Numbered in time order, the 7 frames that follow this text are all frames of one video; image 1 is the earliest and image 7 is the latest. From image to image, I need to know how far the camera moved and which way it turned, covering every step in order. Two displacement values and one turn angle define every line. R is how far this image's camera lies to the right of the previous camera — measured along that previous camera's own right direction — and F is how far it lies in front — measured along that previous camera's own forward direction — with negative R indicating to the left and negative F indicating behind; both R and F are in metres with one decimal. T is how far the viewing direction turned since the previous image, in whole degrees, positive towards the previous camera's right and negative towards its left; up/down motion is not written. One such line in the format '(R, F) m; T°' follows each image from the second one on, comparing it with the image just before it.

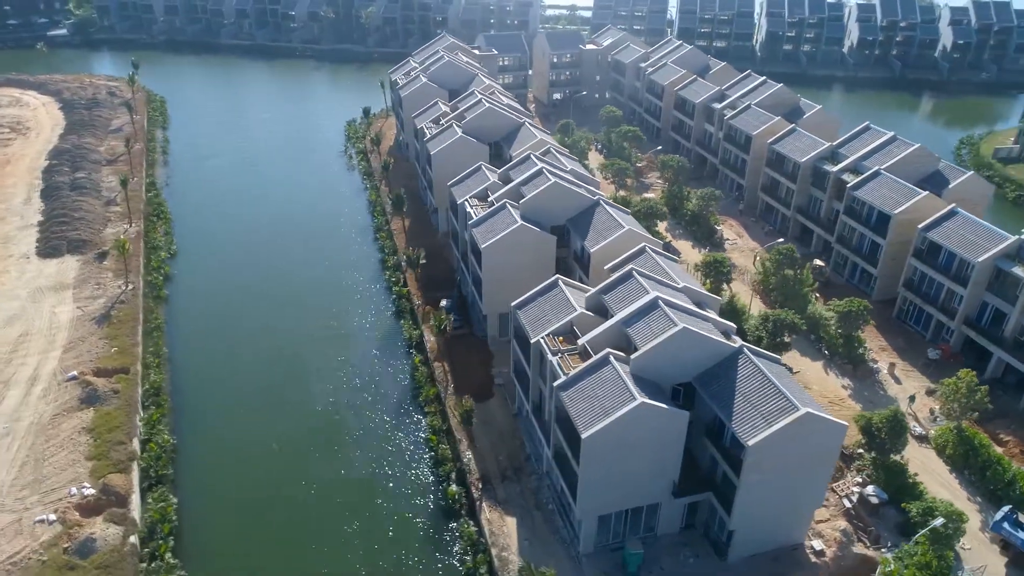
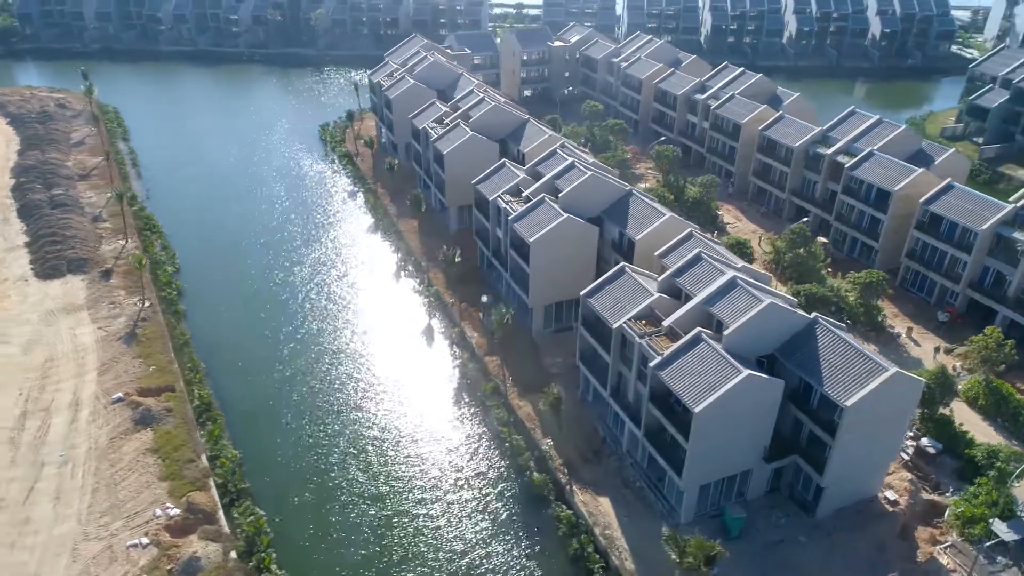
(-8.1, -0.6) m; +6°
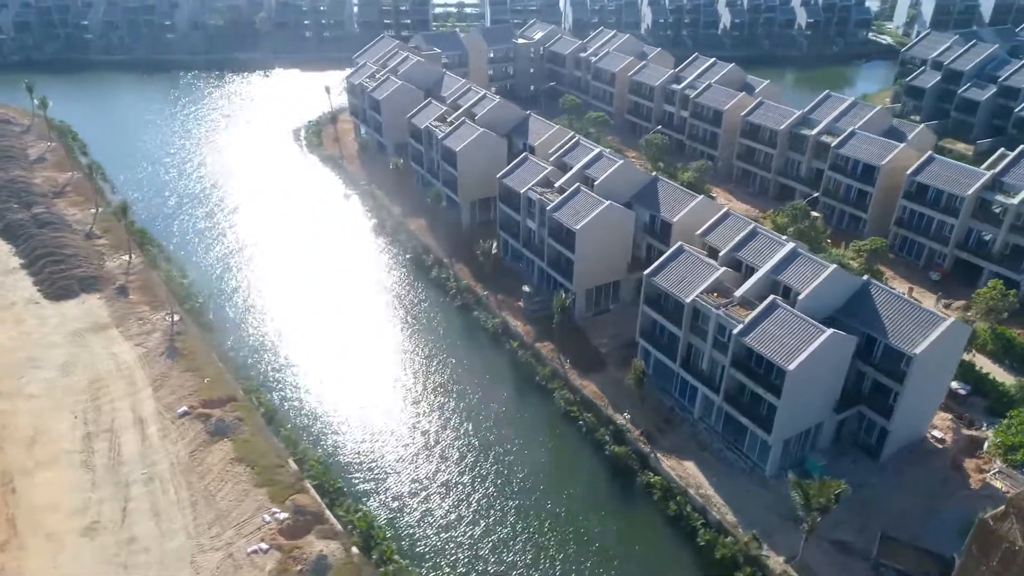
(-8.9, -1.1) m; +7°
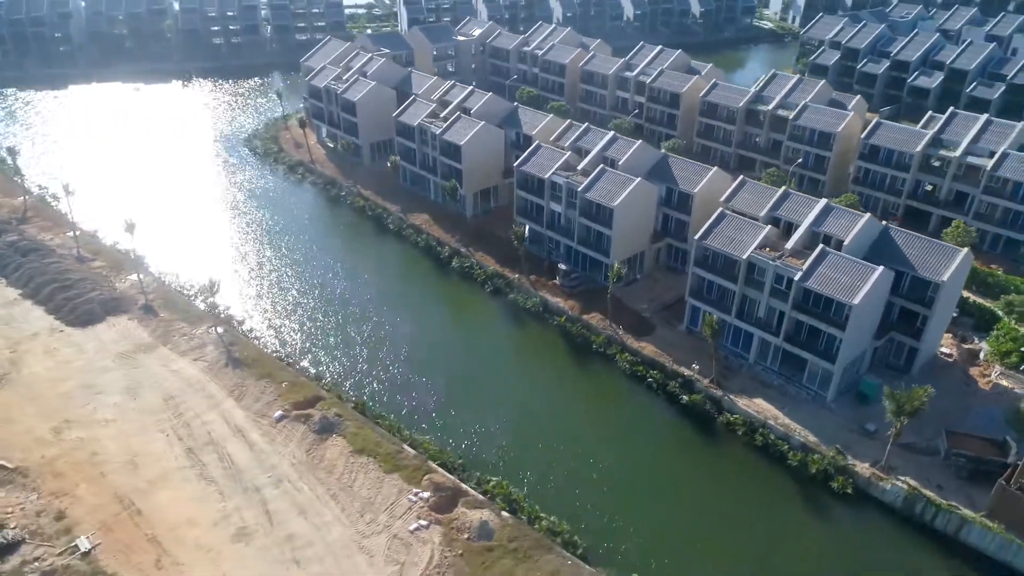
(-12.3, -1.9) m; +10°
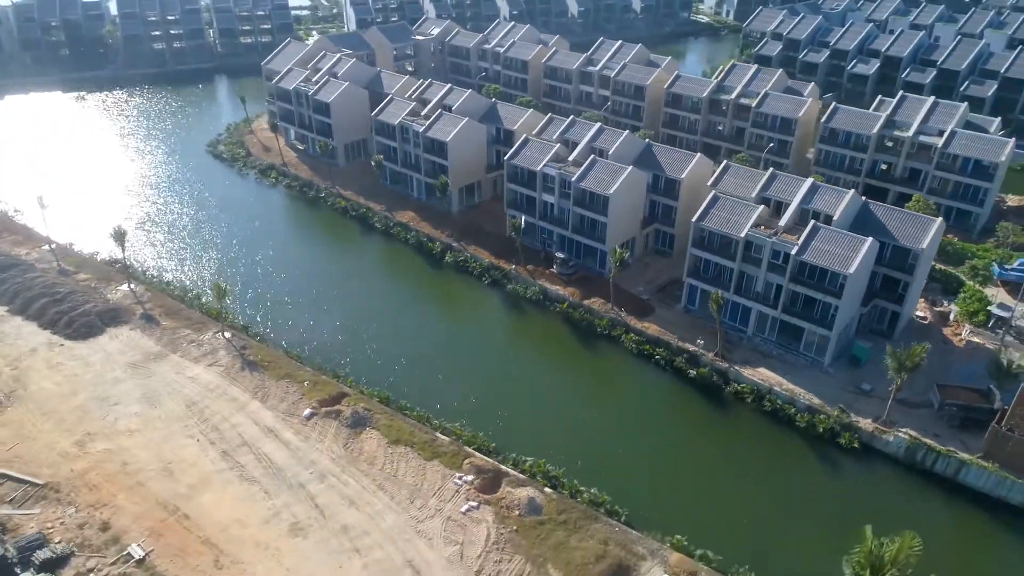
(-5.1, -1.2) m; +5°
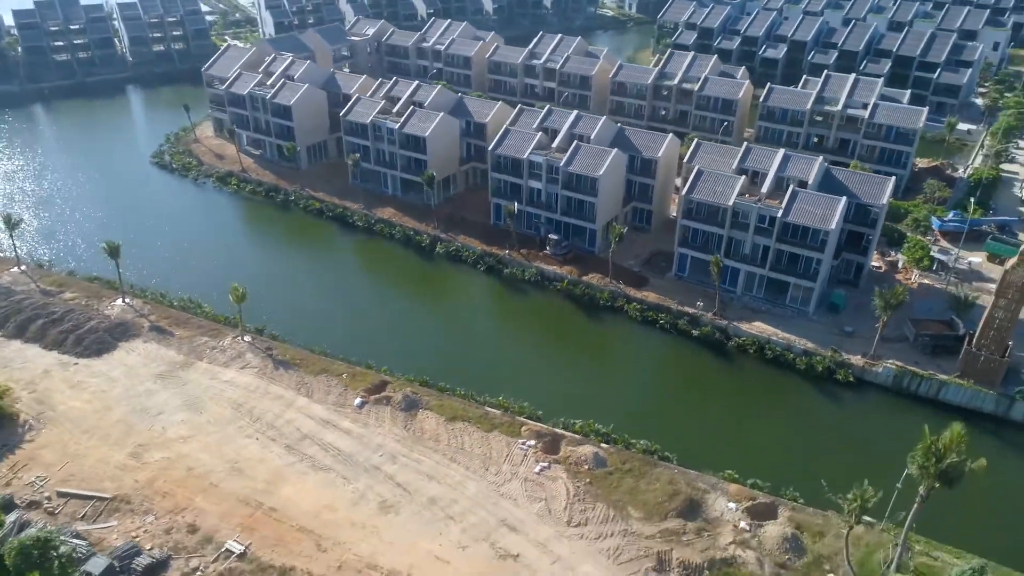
(-8.5, -2.1) m; +8°
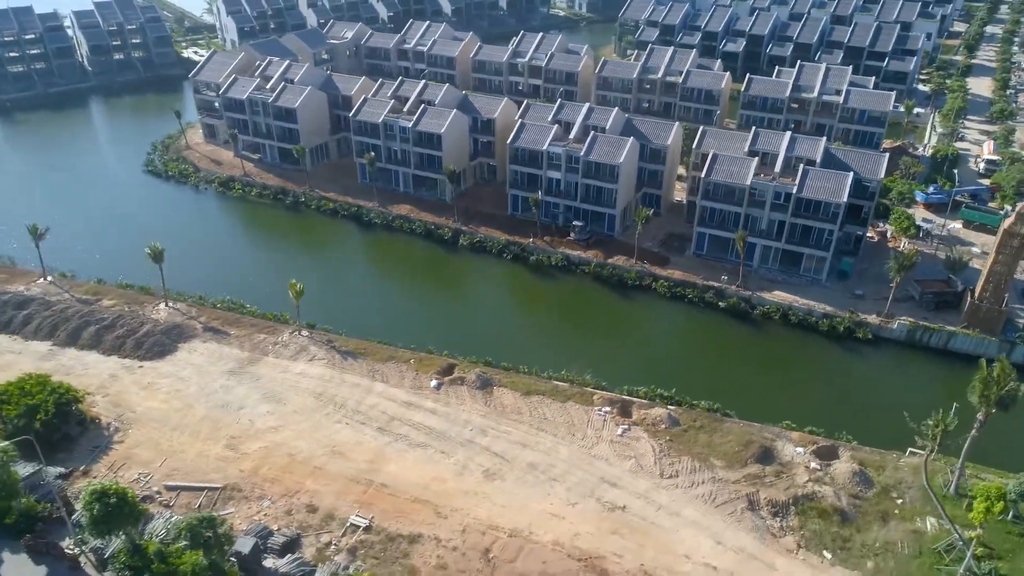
(-8.4, -2.3) m; +5°
